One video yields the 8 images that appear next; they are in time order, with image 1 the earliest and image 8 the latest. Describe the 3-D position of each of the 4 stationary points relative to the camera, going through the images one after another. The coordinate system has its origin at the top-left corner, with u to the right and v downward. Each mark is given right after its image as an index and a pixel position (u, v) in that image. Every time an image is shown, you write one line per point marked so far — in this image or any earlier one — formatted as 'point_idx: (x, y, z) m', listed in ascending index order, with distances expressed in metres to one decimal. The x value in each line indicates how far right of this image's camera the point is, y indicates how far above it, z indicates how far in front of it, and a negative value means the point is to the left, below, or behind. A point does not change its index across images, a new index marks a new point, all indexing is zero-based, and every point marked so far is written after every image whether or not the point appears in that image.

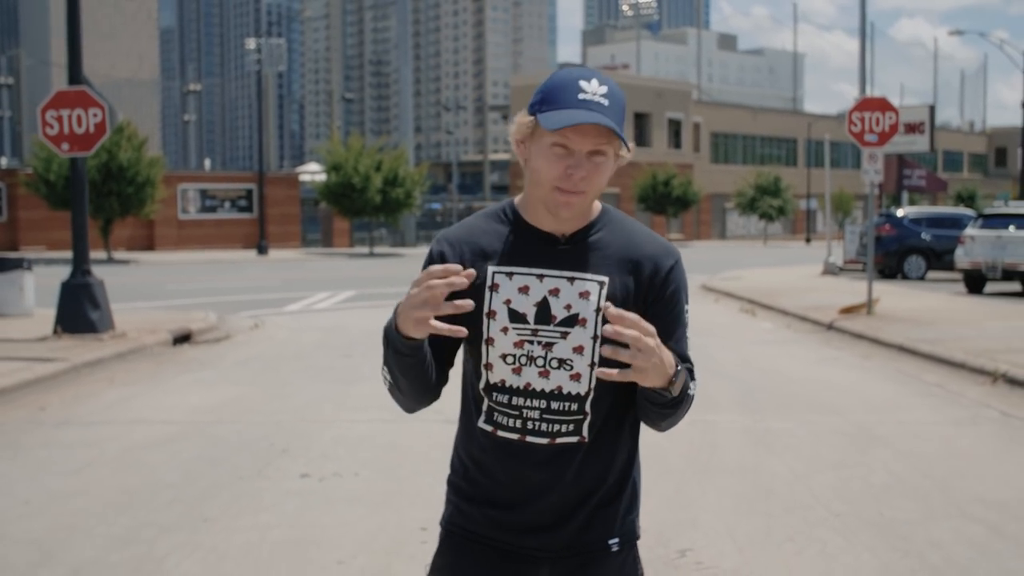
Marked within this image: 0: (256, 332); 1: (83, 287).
0: (-3.7, -0.6, +16.3) m
1: (-5.3, 0.0, +13.9) m
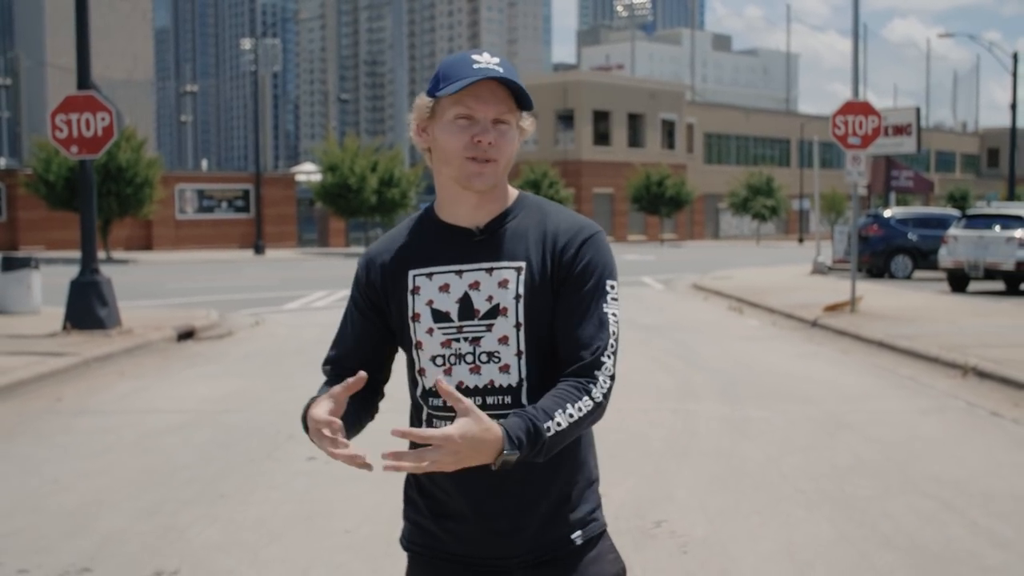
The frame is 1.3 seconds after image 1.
0: (-3.8, -0.6, +16.8) m
1: (-5.4, 0.0, +14.4) m
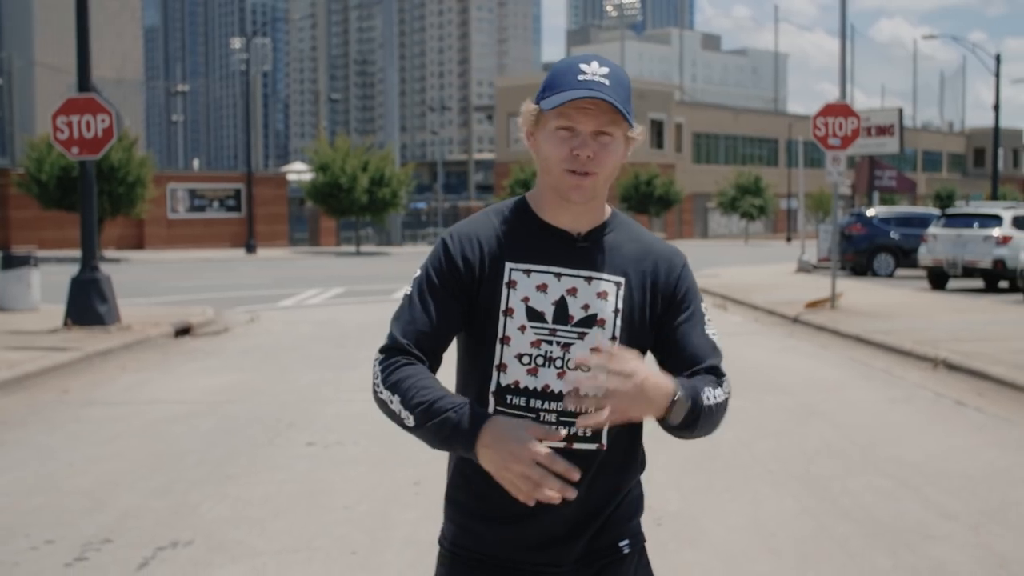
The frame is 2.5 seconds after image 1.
0: (-4.0, -0.6, +17.2) m
1: (-5.5, +0.1, +14.8) m
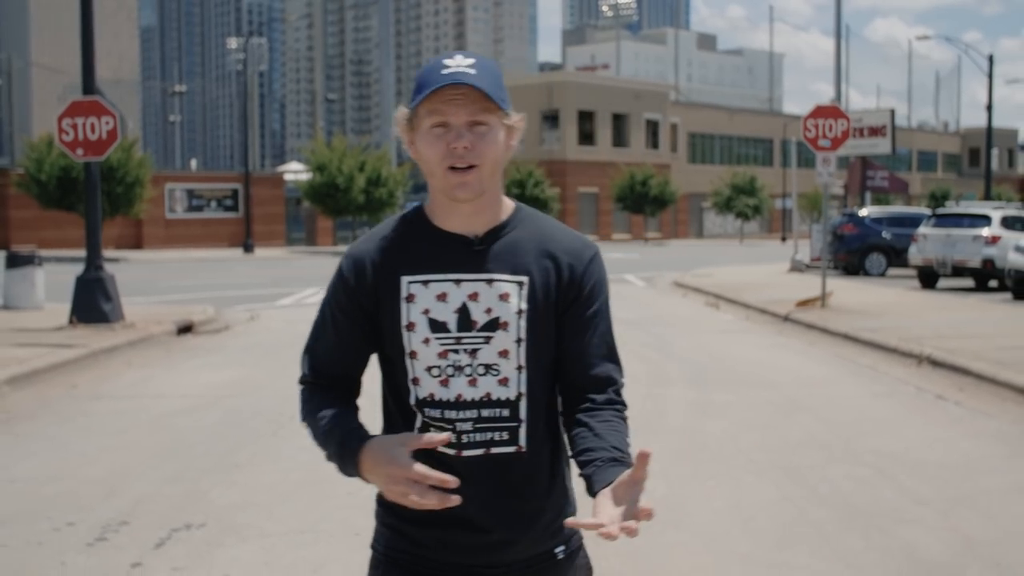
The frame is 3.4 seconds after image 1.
0: (-4.1, -0.5, +17.5) m
1: (-5.6, +0.1, +15.1) m
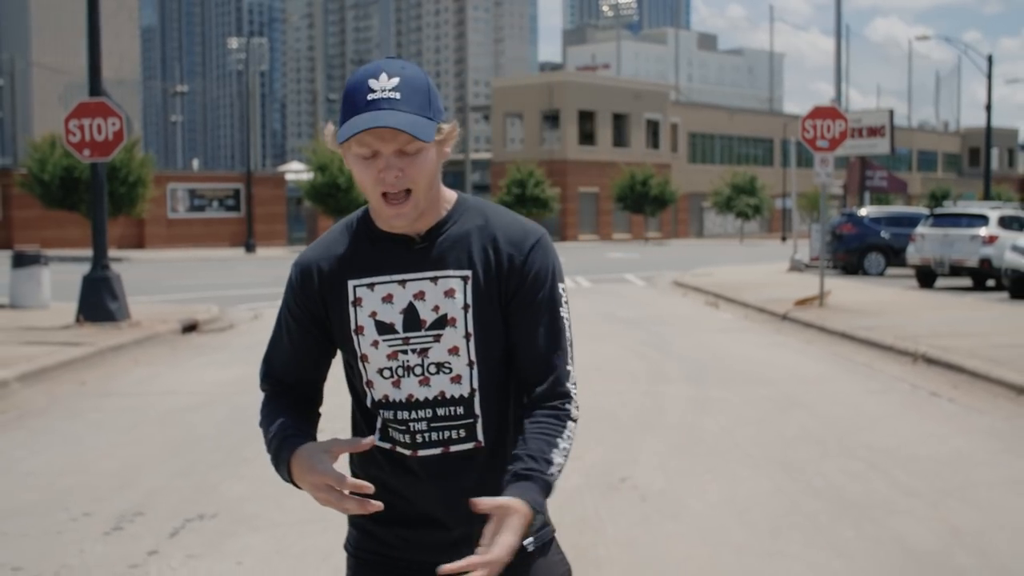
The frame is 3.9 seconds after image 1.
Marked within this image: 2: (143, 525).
0: (-4.0, -0.5, +17.7) m
1: (-5.6, +0.1, +15.3) m
2: (-1.9, -1.2, +5.7) m
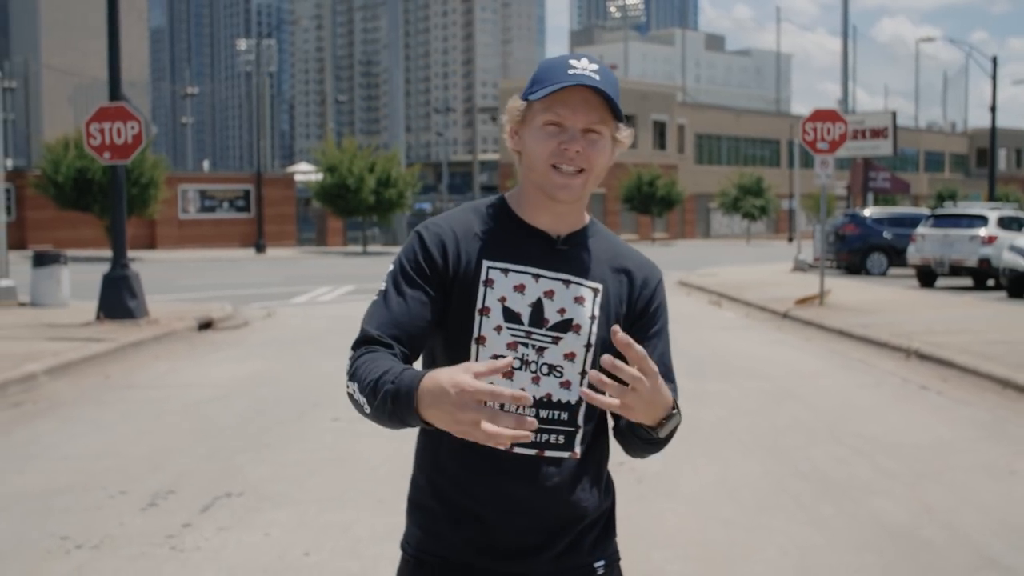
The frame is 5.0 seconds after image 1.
0: (-3.9, -0.5, +18.2) m
1: (-5.5, +0.1, +15.8) m
2: (-1.9, -1.2, +6.2) m
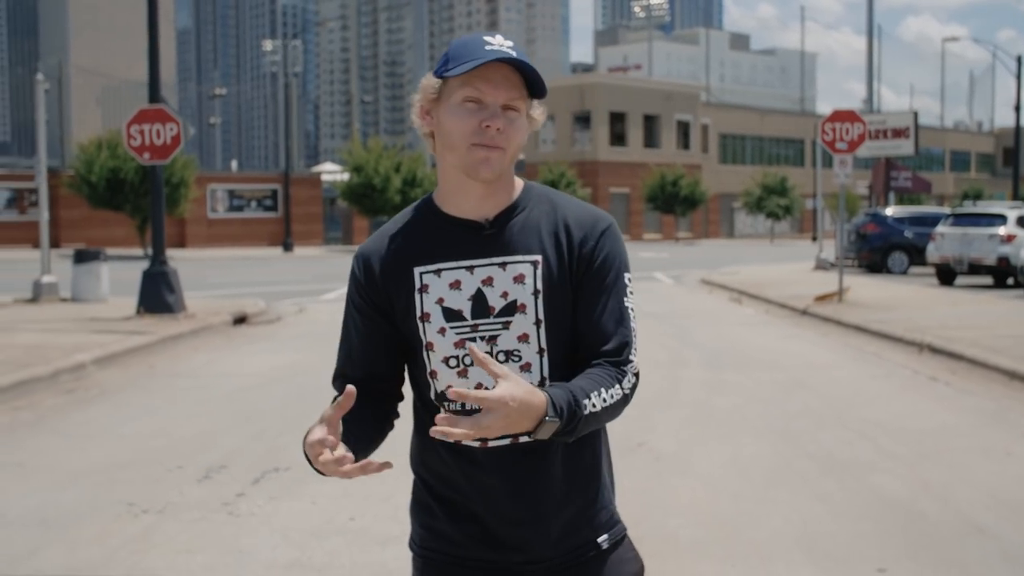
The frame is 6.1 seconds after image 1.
0: (-3.5, -0.5, +18.8) m
1: (-5.1, +0.2, +16.4) m
2: (-1.7, -1.1, +6.7) m
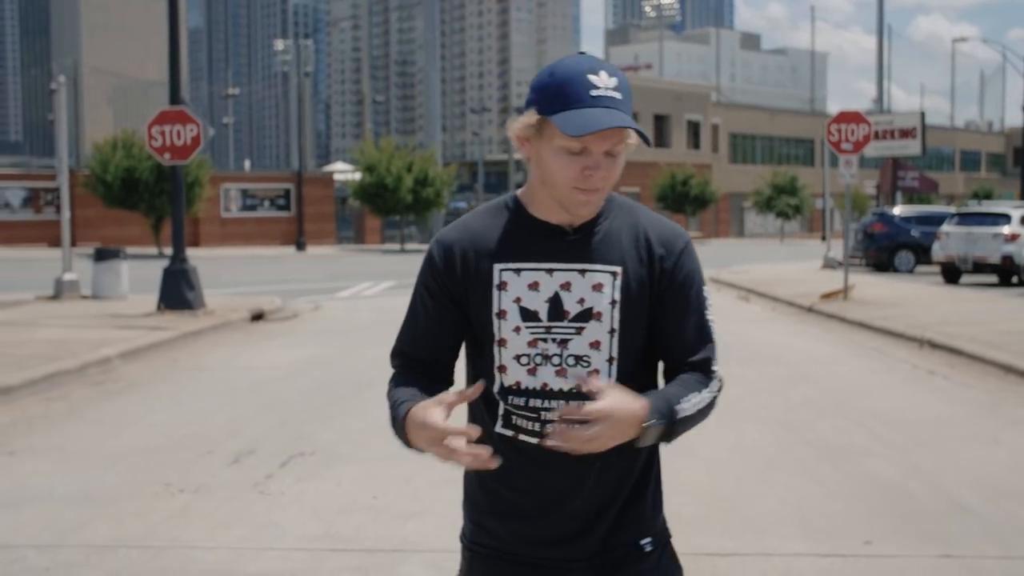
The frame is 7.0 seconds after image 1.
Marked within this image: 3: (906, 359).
0: (-3.3, -0.4, +19.2) m
1: (-5.0, +0.2, +16.8) m
2: (-1.6, -1.1, +7.1) m
3: (+4.4, -0.8, +12.7) m
